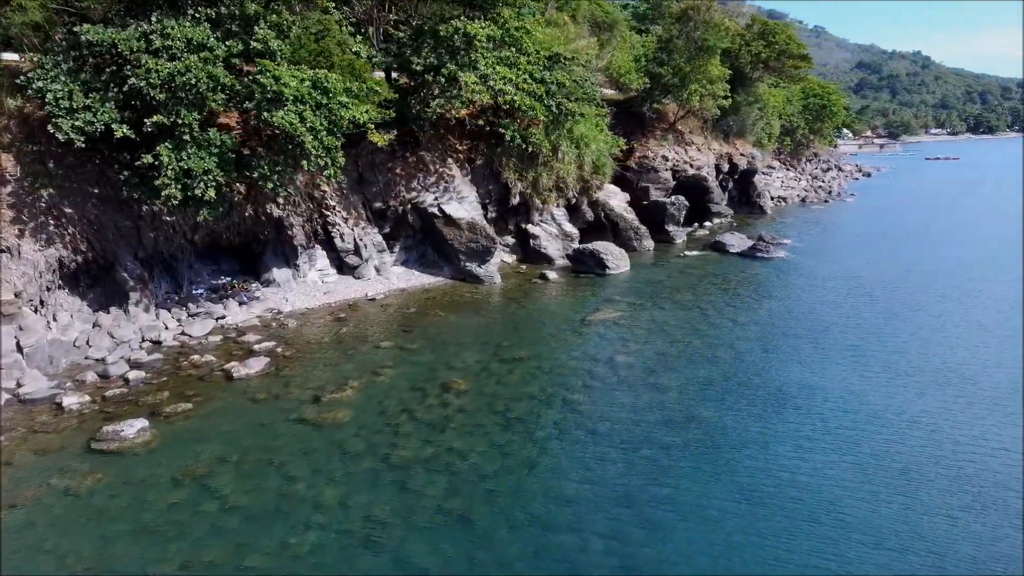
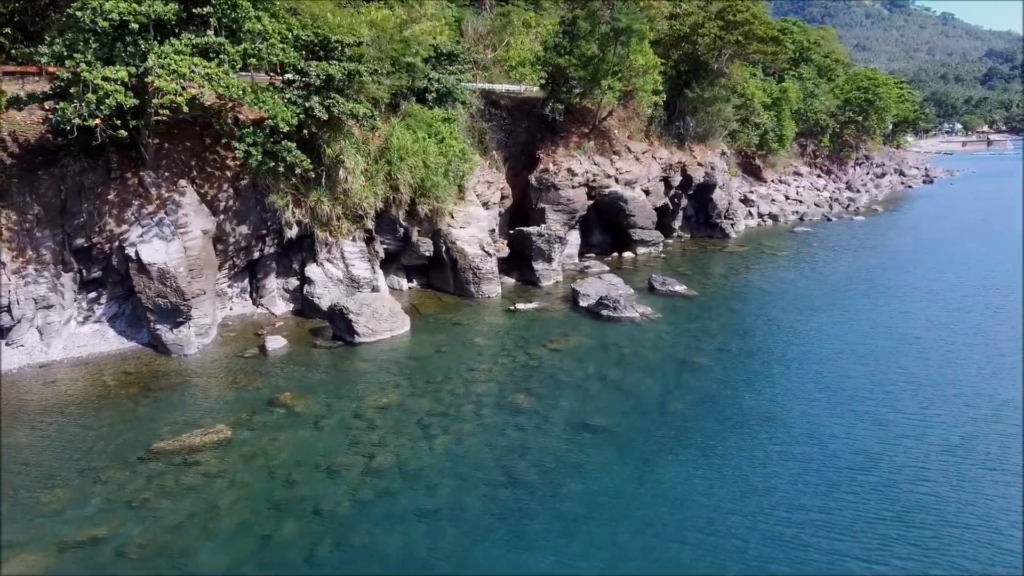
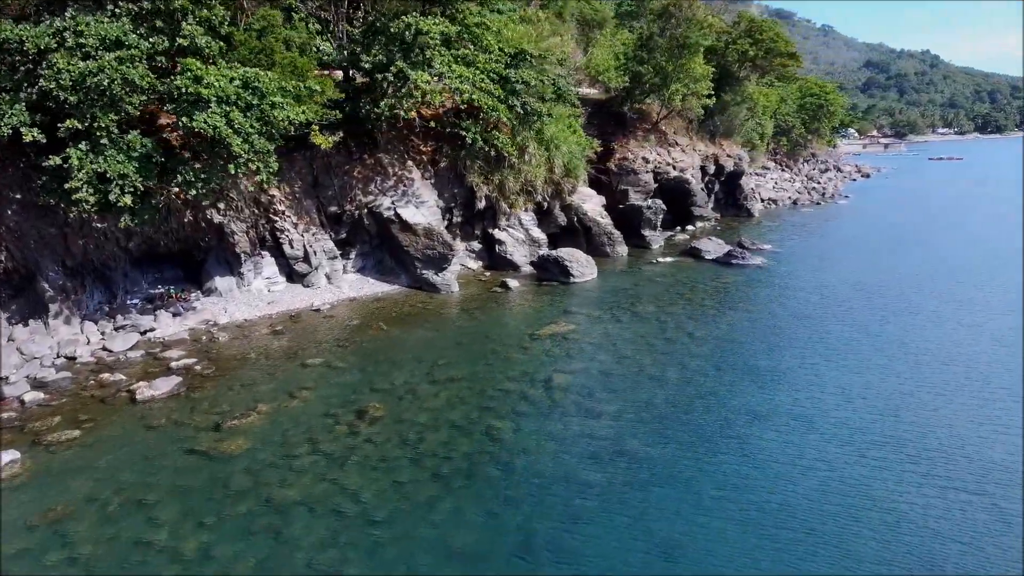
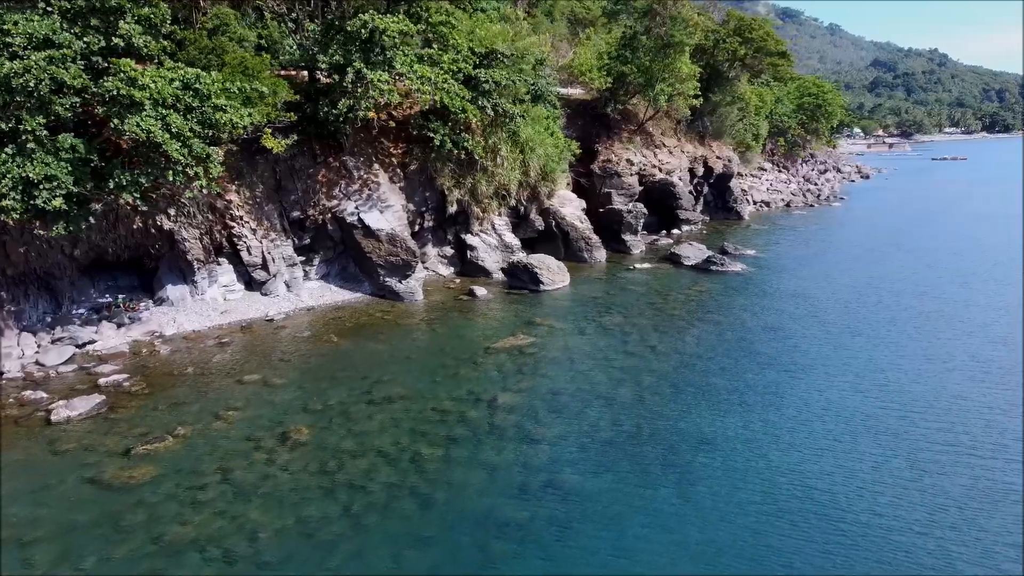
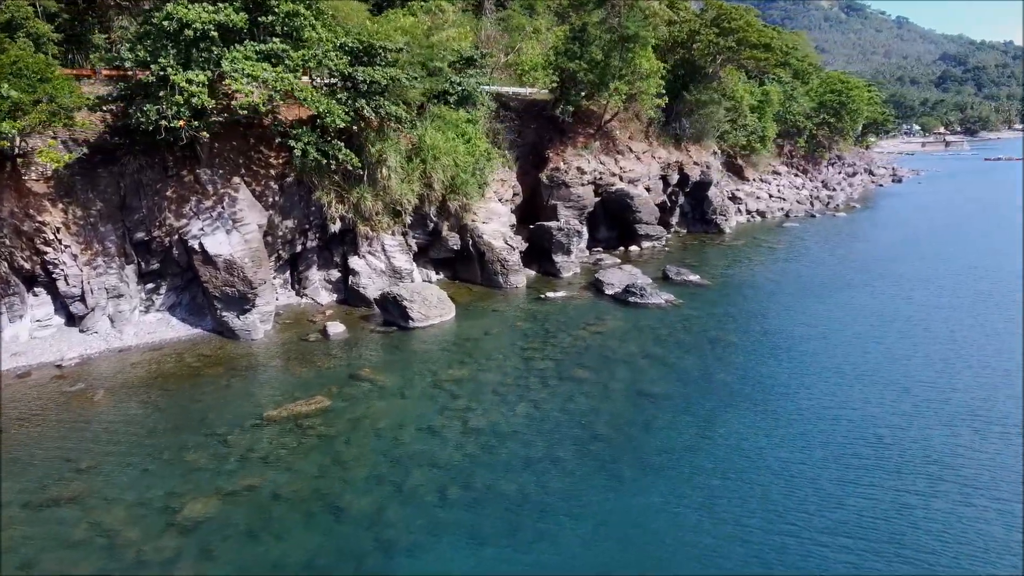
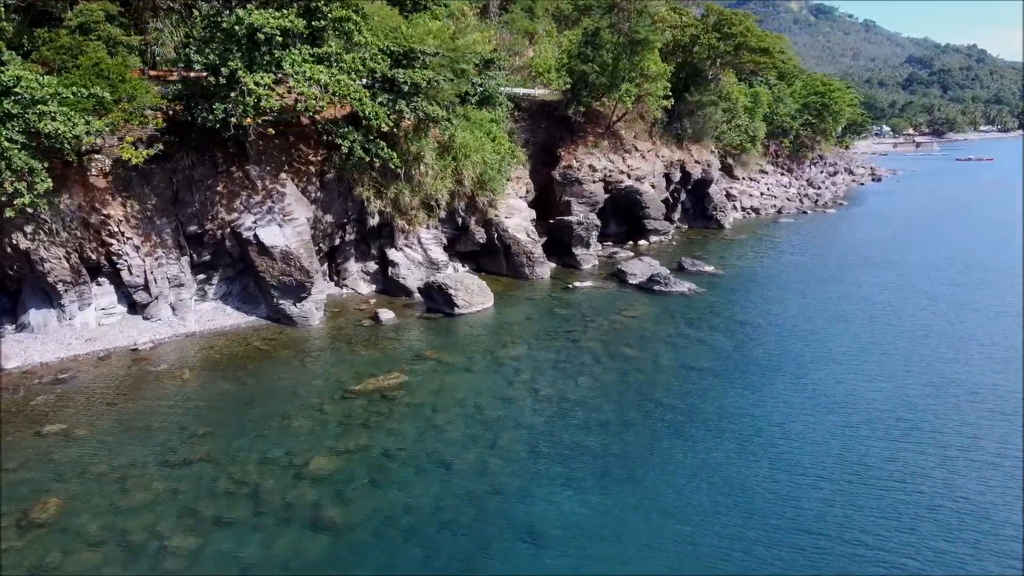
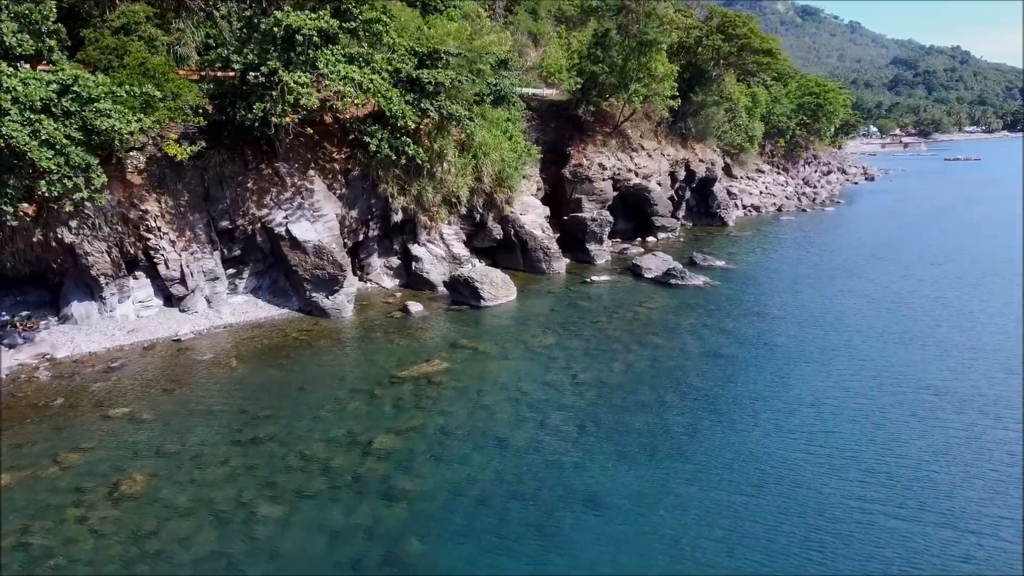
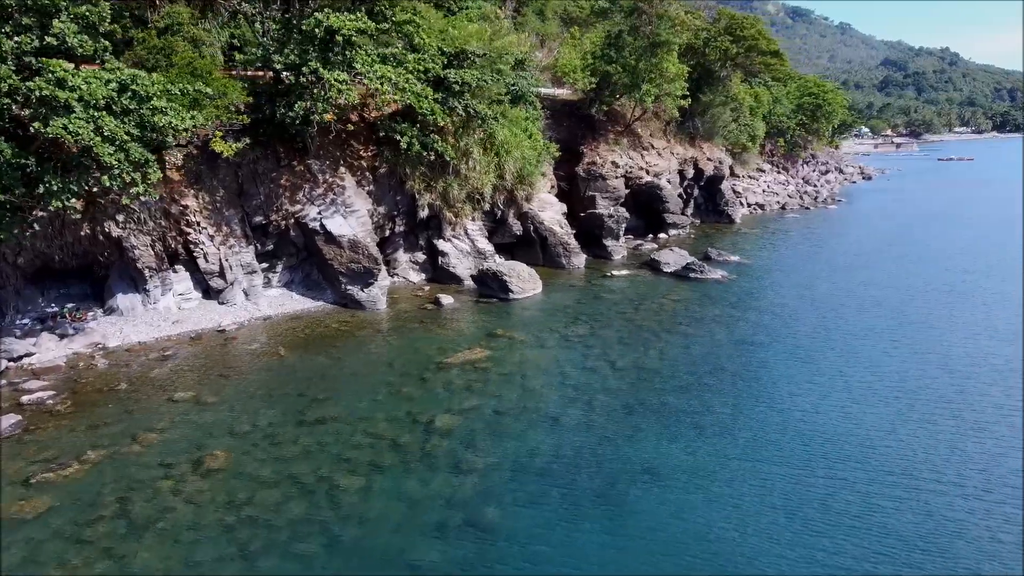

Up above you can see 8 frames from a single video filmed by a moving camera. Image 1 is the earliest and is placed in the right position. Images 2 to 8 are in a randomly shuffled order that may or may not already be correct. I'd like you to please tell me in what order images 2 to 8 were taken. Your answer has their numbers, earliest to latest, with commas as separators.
3, 4, 8, 7, 6, 5, 2
